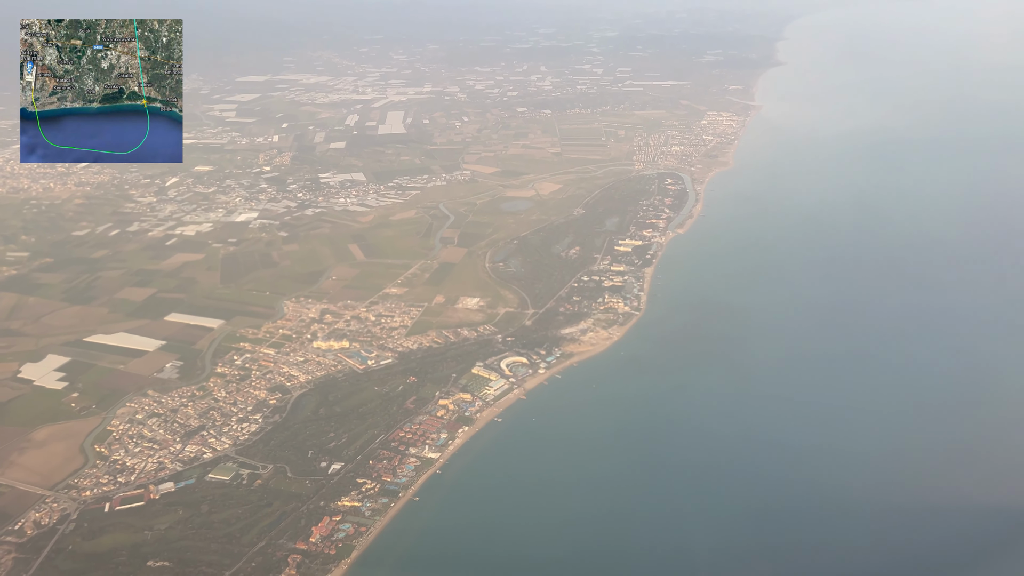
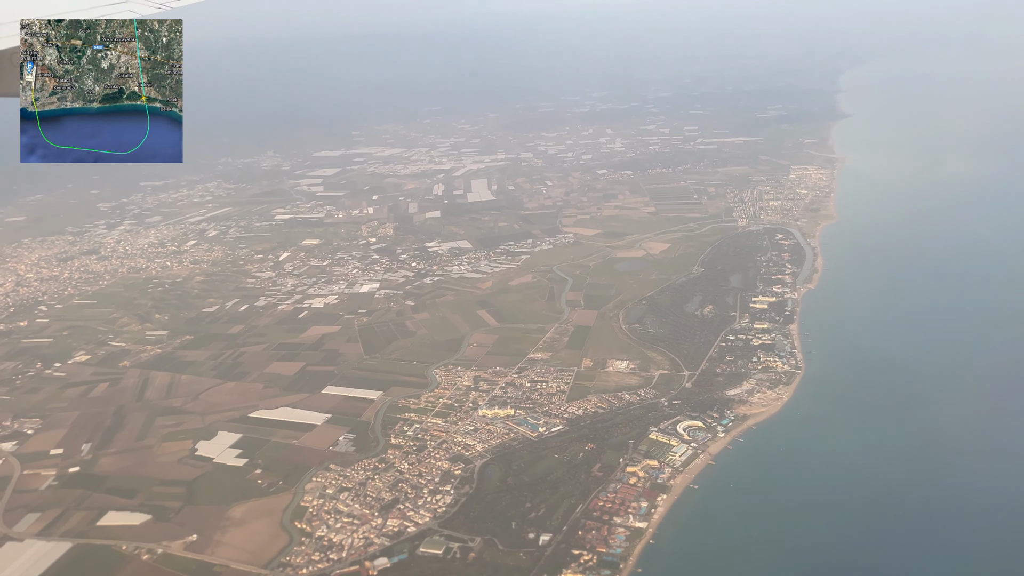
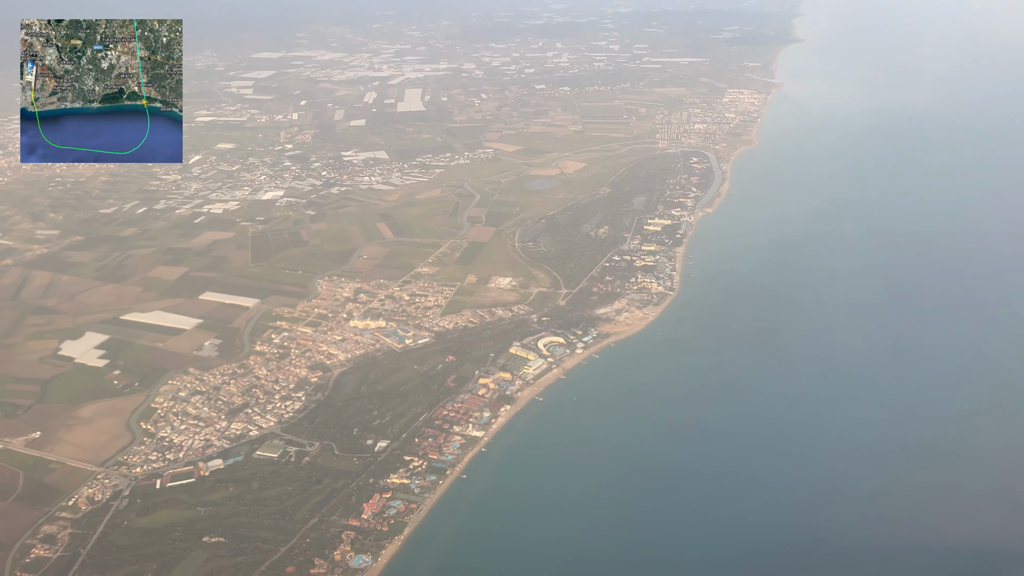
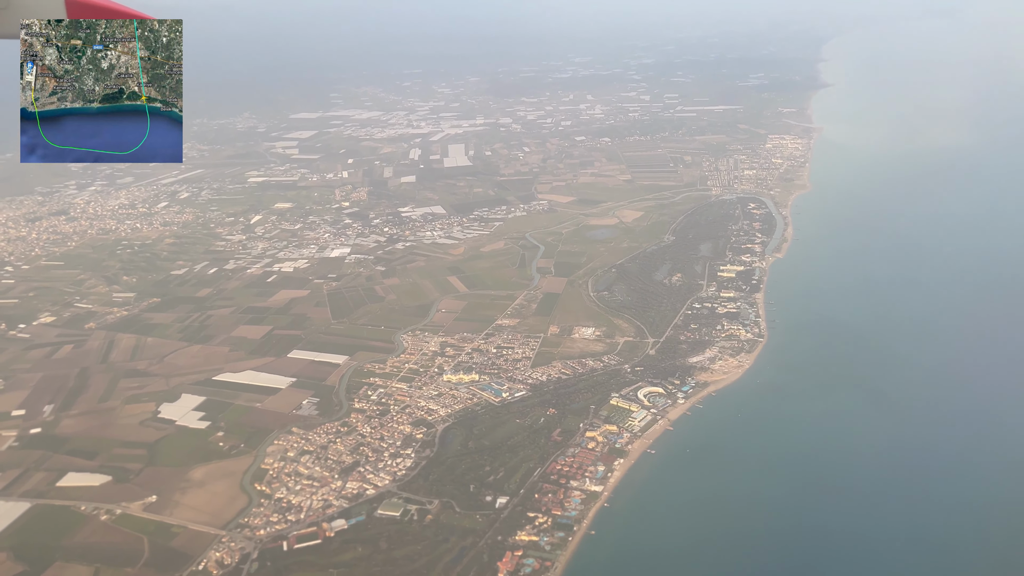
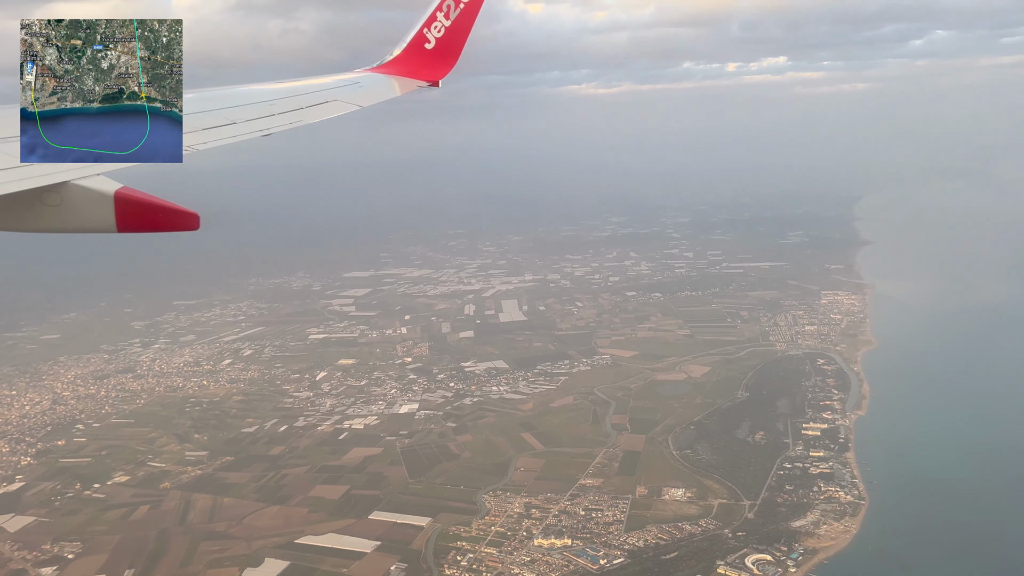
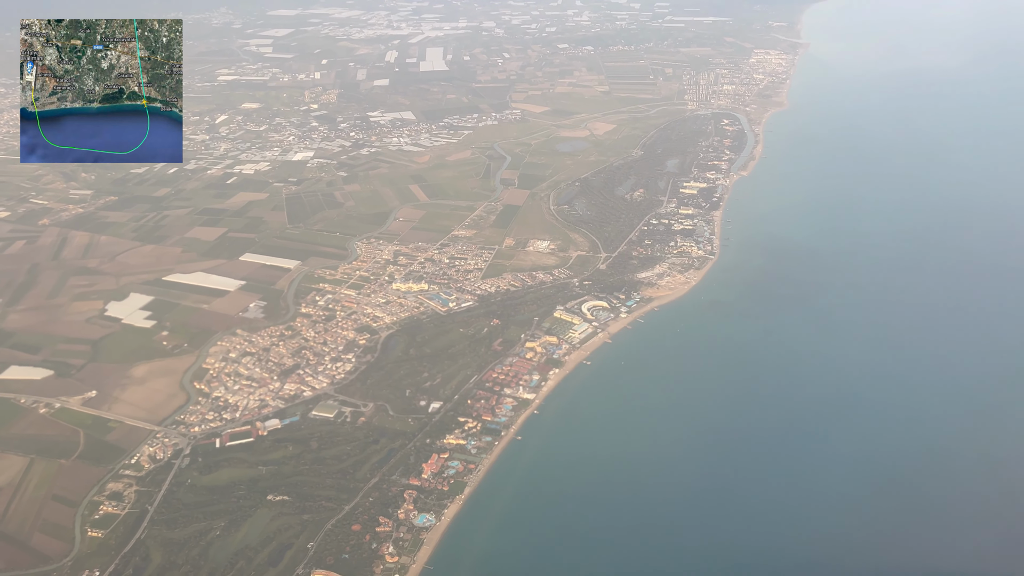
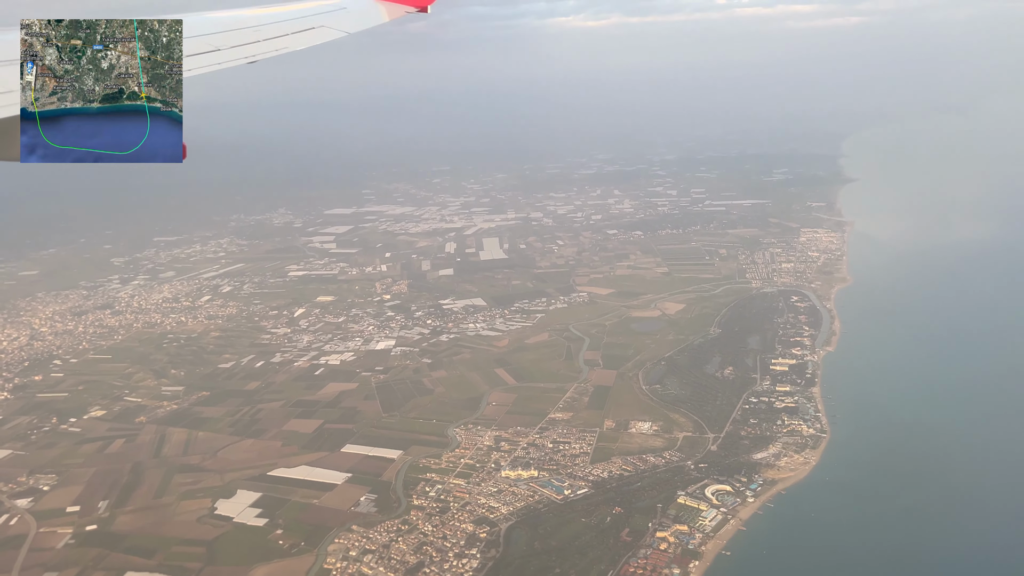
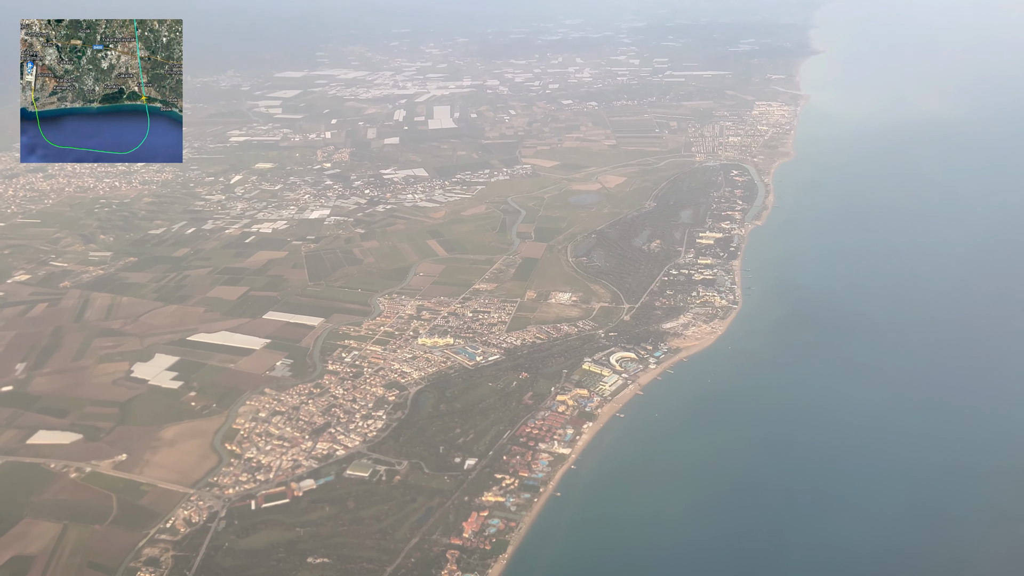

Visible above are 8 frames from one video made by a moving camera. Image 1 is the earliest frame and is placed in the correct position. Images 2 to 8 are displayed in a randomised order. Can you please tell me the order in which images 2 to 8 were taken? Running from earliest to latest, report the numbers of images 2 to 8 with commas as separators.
3, 6, 8, 4, 2, 7, 5
